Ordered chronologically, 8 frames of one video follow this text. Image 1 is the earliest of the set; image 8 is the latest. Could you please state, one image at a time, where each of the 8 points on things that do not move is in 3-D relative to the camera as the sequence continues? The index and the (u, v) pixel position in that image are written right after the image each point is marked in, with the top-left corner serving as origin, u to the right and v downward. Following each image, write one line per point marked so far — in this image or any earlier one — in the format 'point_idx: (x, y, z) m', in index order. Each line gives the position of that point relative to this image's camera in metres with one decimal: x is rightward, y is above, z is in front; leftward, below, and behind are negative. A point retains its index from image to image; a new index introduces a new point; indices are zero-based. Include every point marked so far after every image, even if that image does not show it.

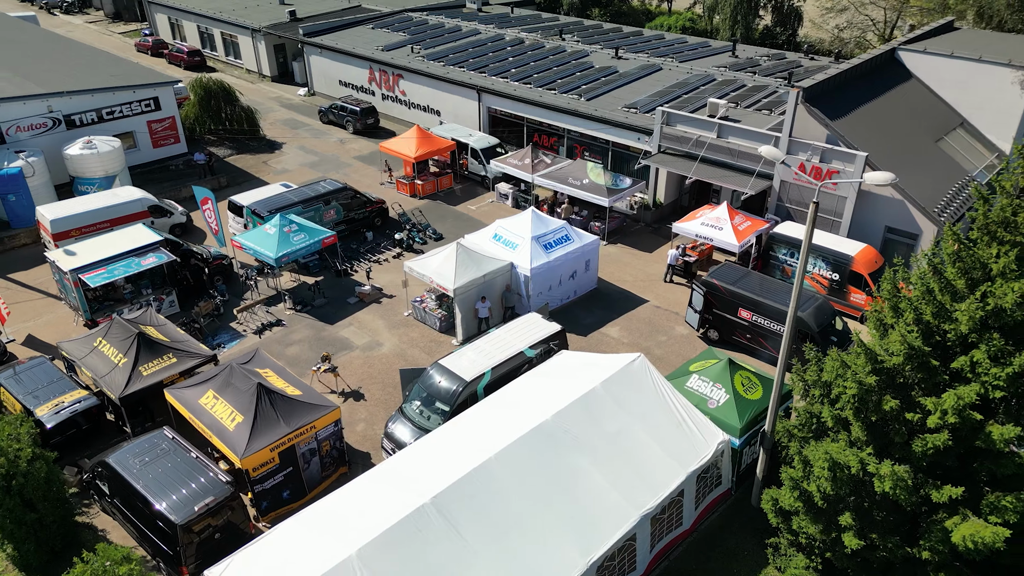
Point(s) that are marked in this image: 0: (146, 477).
0: (-6.2, -3.2, +12.5) m
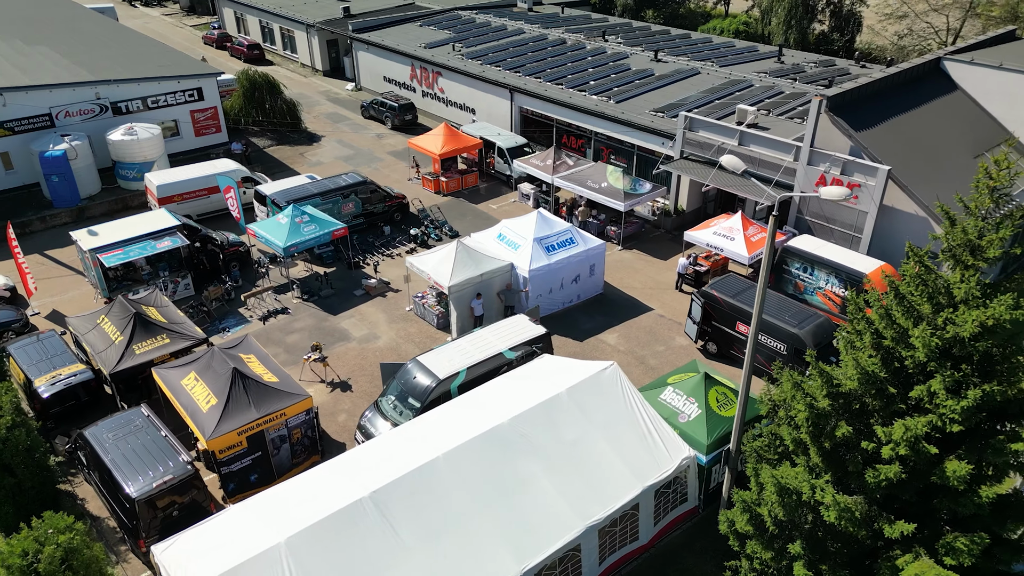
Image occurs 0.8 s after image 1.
0: (-7.0, -2.9, +13.0) m
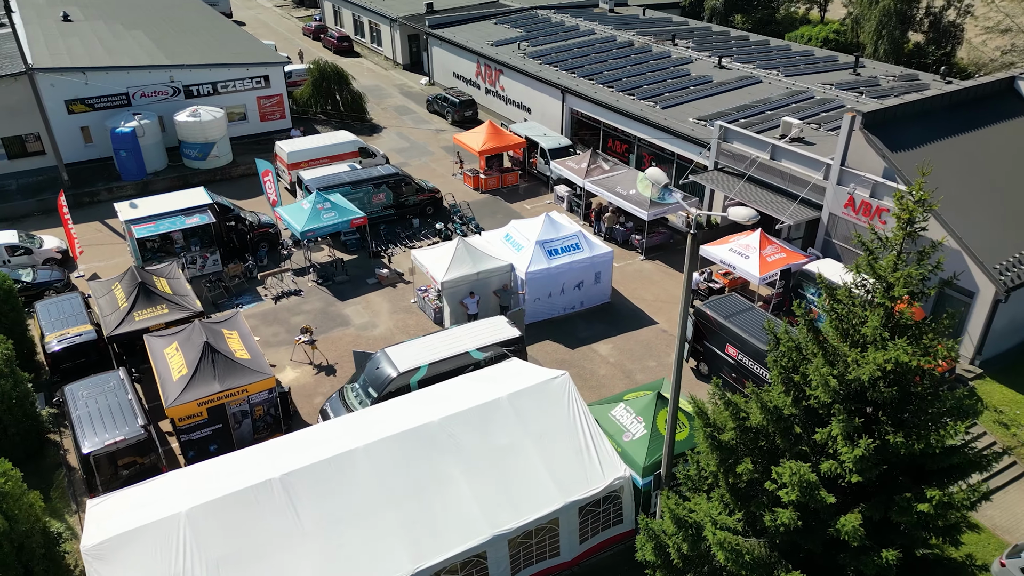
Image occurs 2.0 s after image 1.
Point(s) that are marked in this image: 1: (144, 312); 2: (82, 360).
0: (-8.1, -2.3, +14.0) m
1: (-8.3, -0.6, +16.8) m
2: (-9.6, -1.7, +16.7) m
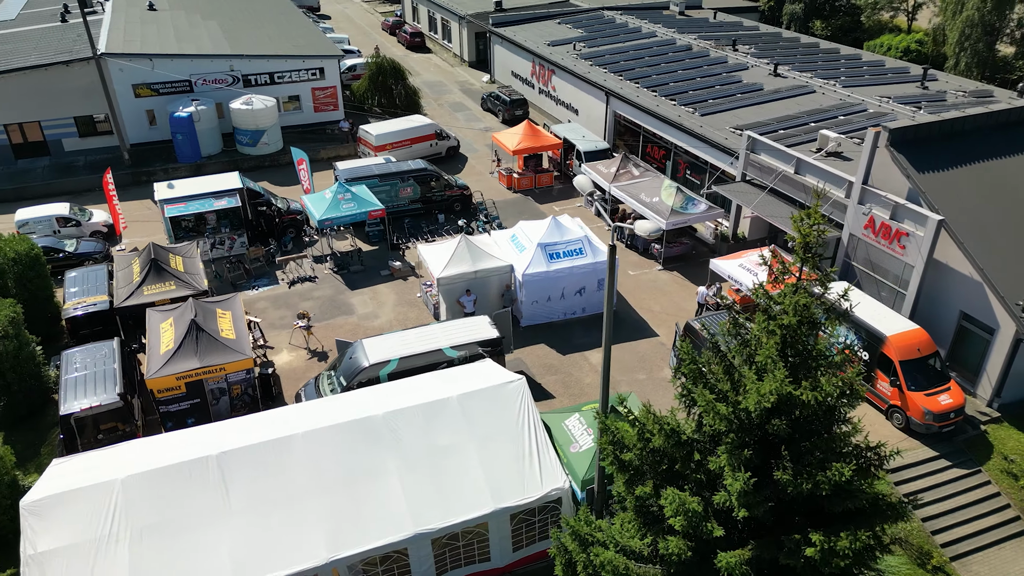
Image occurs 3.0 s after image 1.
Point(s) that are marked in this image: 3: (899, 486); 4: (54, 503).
0: (-8.8, -1.7, +14.9) m
1: (-8.5, 0.0, +17.7) m
2: (-9.9, -1.0, +17.8) m
3: (+7.4, -3.8, +14.3) m
4: (-6.8, -3.2, +11.1) m
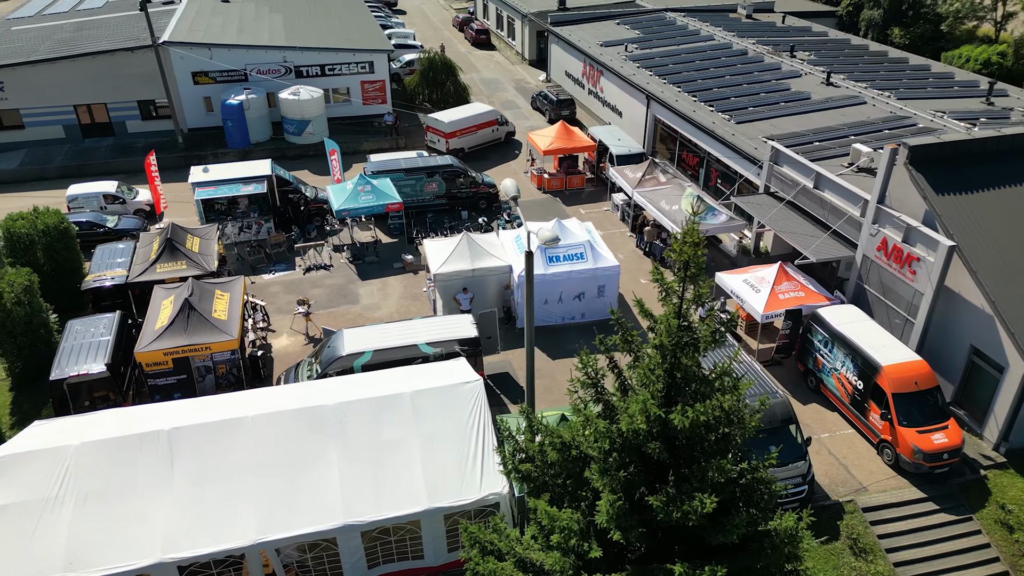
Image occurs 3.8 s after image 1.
0: (-9.3, -1.1, +15.9) m
1: (-8.7, +0.6, +18.6) m
2: (-10.1, -0.4, +18.8) m
3: (+6.6, -4.3, +13.5) m
4: (-7.9, -2.7, +11.8) m
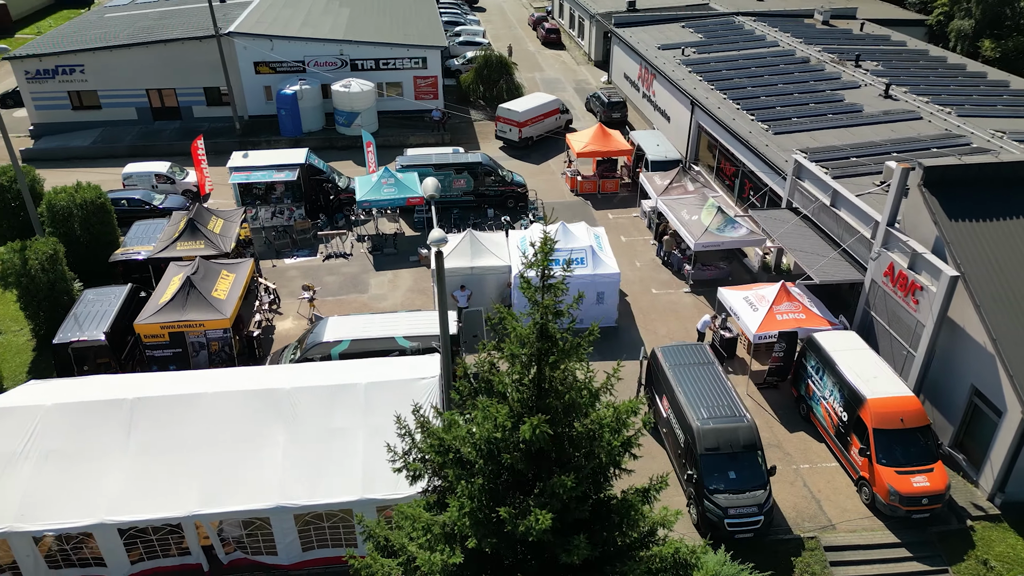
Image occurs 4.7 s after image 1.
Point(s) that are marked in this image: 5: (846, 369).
0: (-9.7, -0.5, +16.9) m
1: (-8.6, +1.1, +19.6) m
2: (-10.1, +0.3, +20.0) m
3: (+5.5, -4.7, +12.7) m
4: (-8.9, -2.2, +12.8) m
5: (+6.5, -1.6, +14.5) m
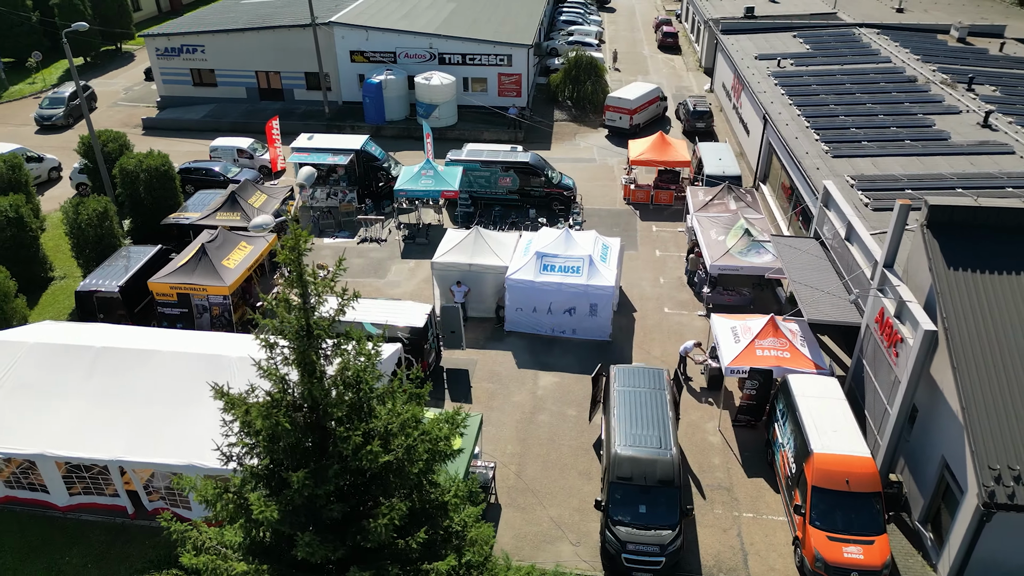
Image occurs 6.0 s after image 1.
0: (-10.0, +0.6, +18.8) m
1: (-8.2, +2.1, +21.2) m
2: (-9.6, +1.4, +21.8) m
3: (+3.5, -5.3, +11.7) m
4: (-10.2, -1.1, +14.5) m
5: (+5.2, -2.3, +13.2) m
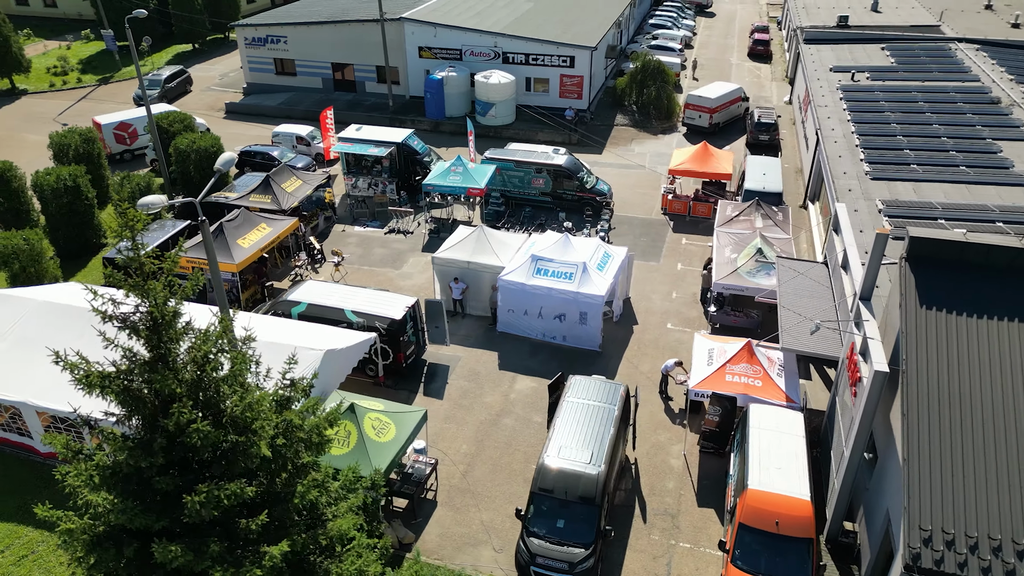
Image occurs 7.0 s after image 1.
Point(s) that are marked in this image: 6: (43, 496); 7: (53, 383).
0: (-9.9, +1.4, +20.2) m
1: (-7.7, +2.7, +22.3) m
2: (-9.0, +2.2, +23.1) m
3: (+1.9, -5.6, +11.2) m
4: (-10.8, -0.3, +16.0) m
5: (+4.0, -2.7, +12.5) m
6: (-8.7, -3.9, +13.9) m
7: (-8.7, -1.9, +14.3) m
